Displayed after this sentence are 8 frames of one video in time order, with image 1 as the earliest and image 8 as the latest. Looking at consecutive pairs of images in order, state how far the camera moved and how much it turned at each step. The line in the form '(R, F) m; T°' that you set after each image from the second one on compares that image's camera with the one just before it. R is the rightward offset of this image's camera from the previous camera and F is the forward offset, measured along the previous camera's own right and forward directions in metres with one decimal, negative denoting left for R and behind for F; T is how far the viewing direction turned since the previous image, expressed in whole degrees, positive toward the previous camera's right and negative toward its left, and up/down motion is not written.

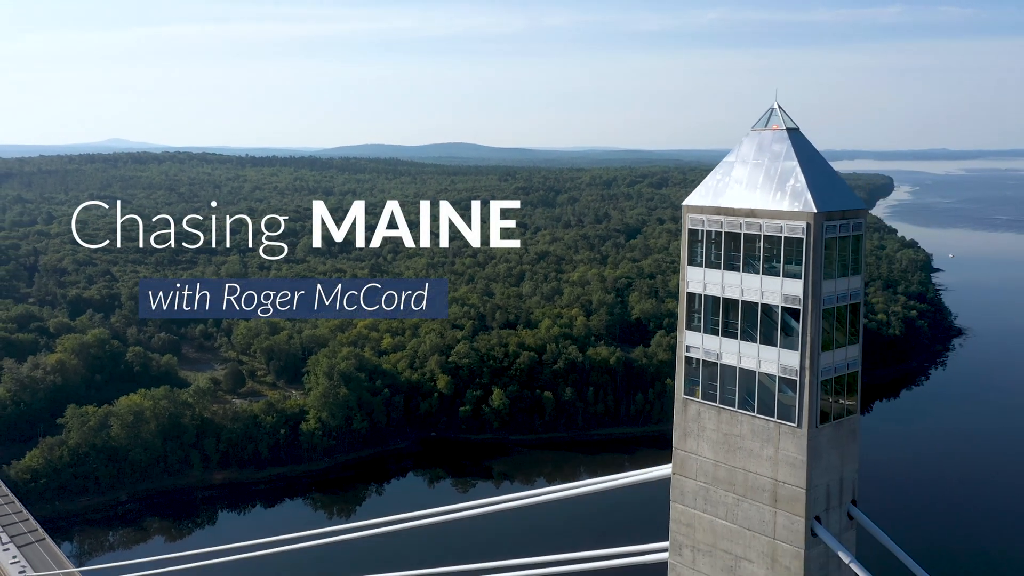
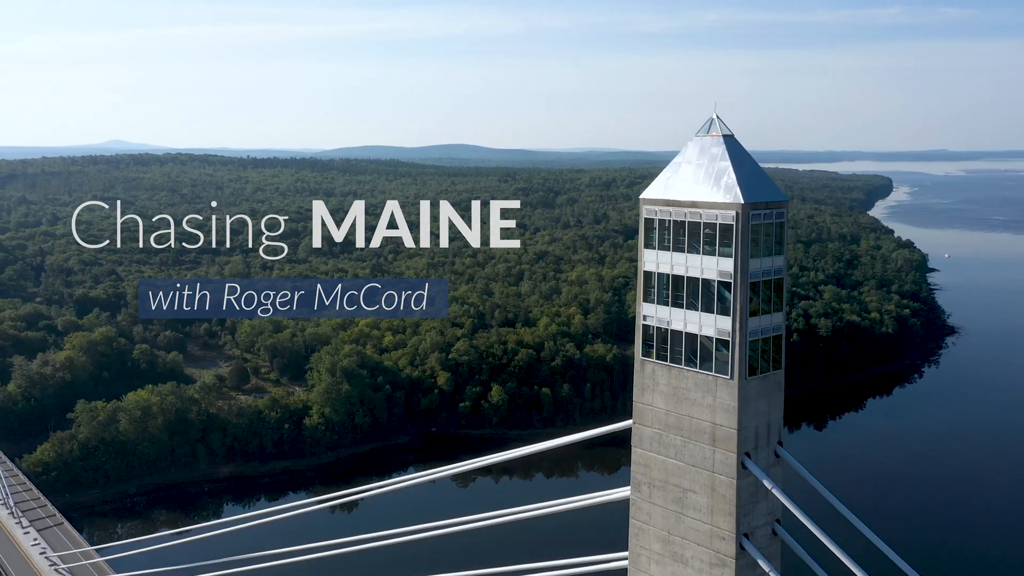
(+0.1, -0.8) m; 0°
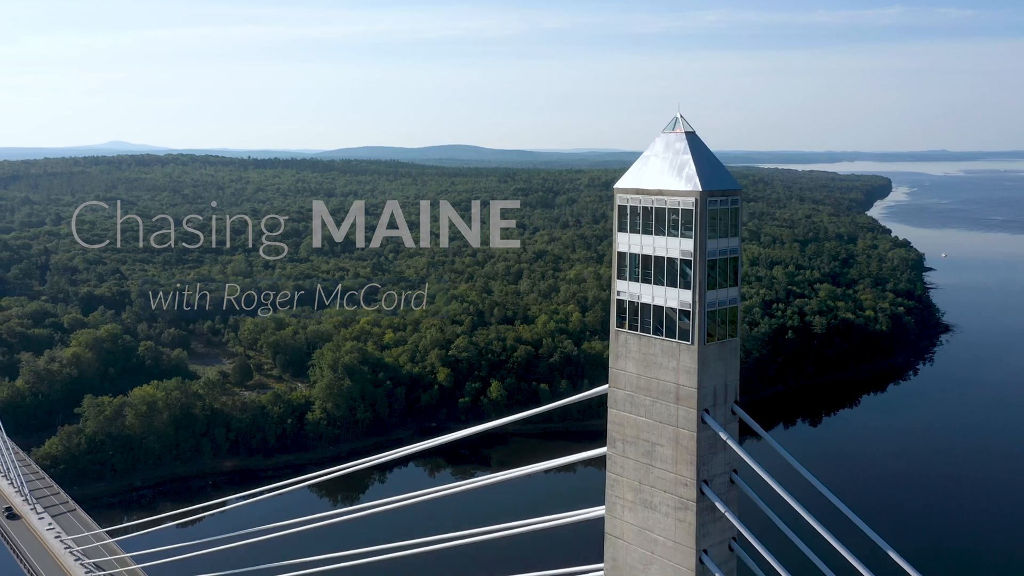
(+0.1, -0.7) m; 0°
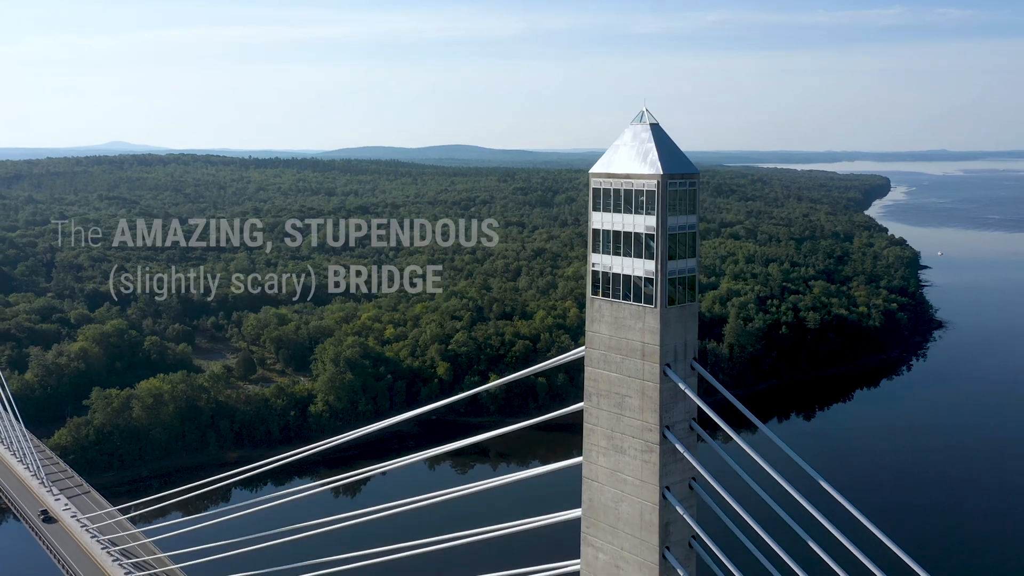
(+0.1, -0.8) m; 0°
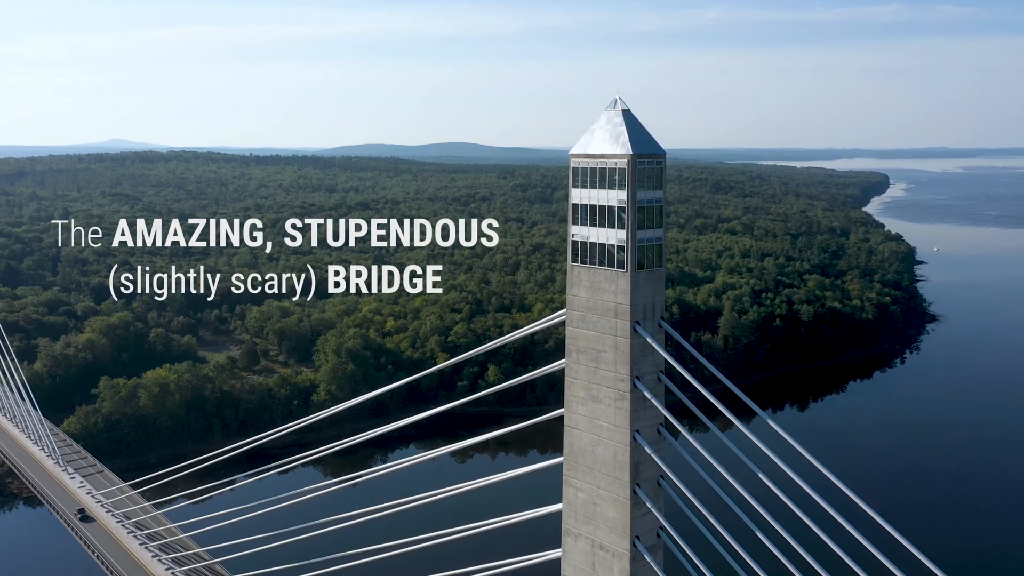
(+0.1, -0.8) m; 0°
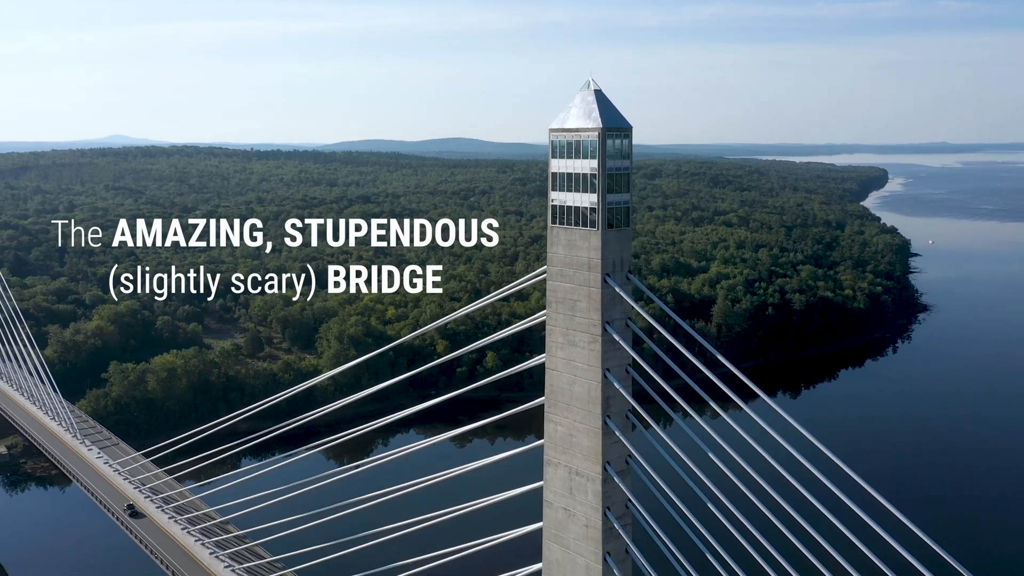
(+0.1, -1.0) m; 0°
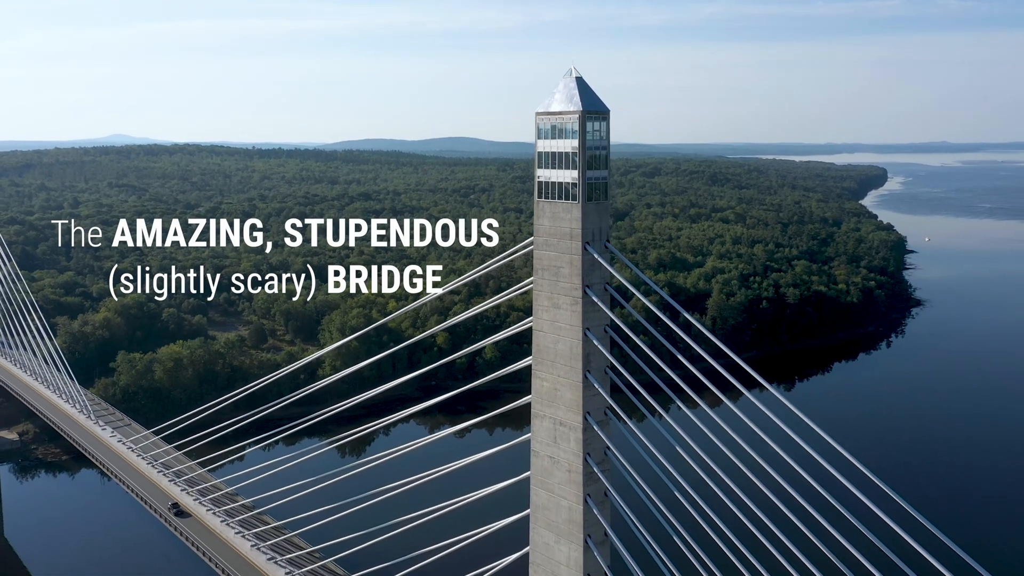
(+0.1, -0.9) m; 0°
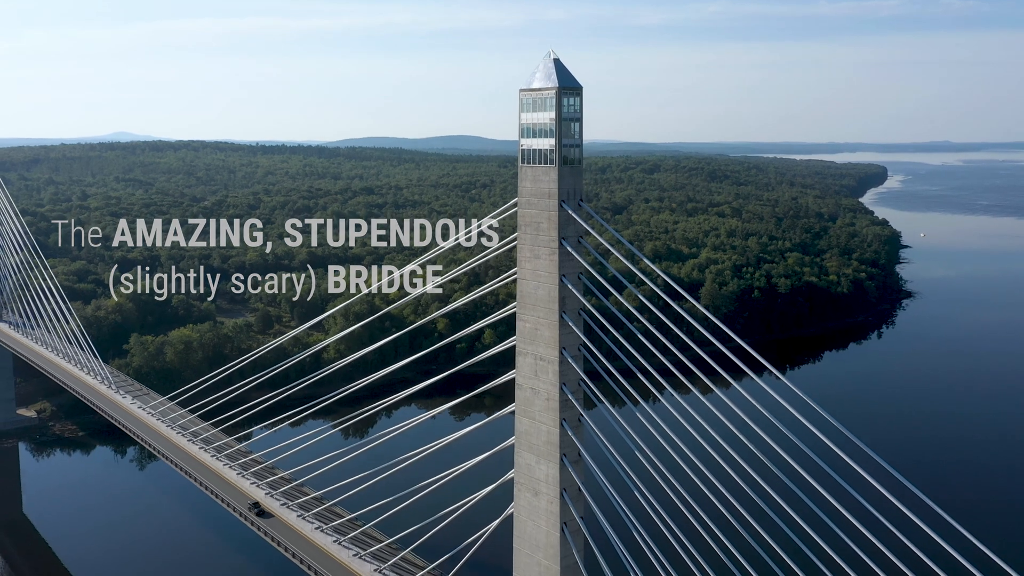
(+0.2, -1.5) m; 0°
